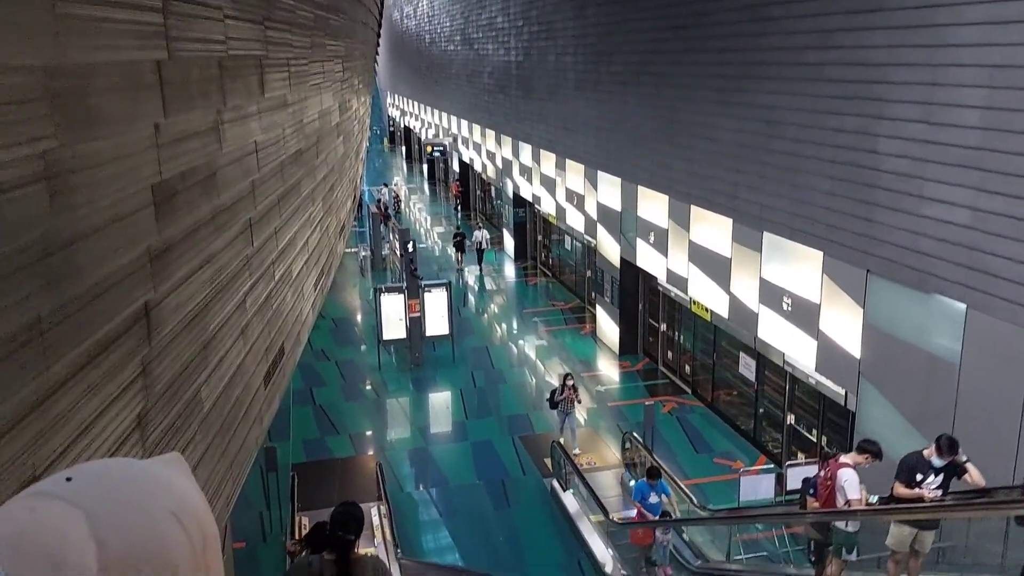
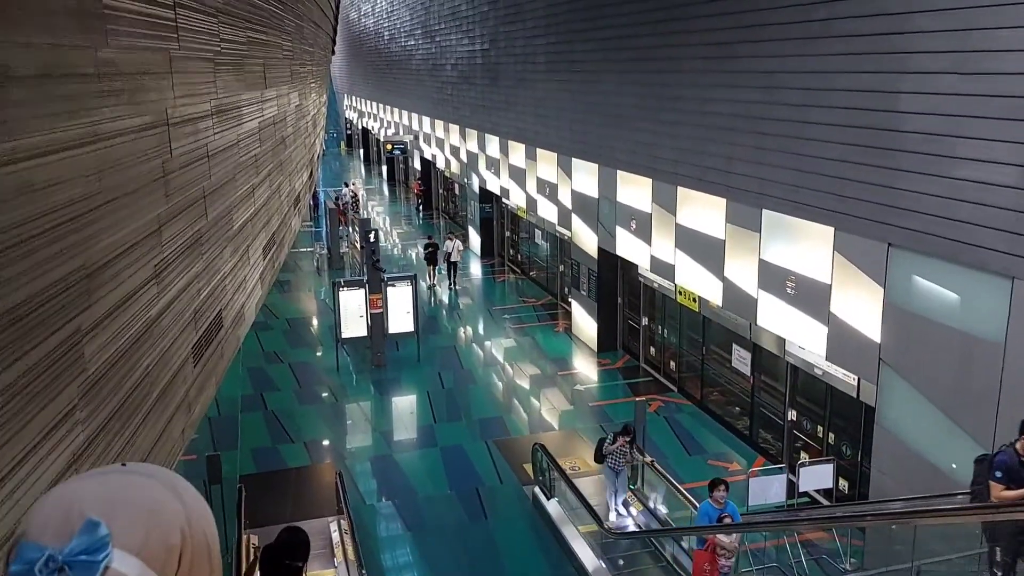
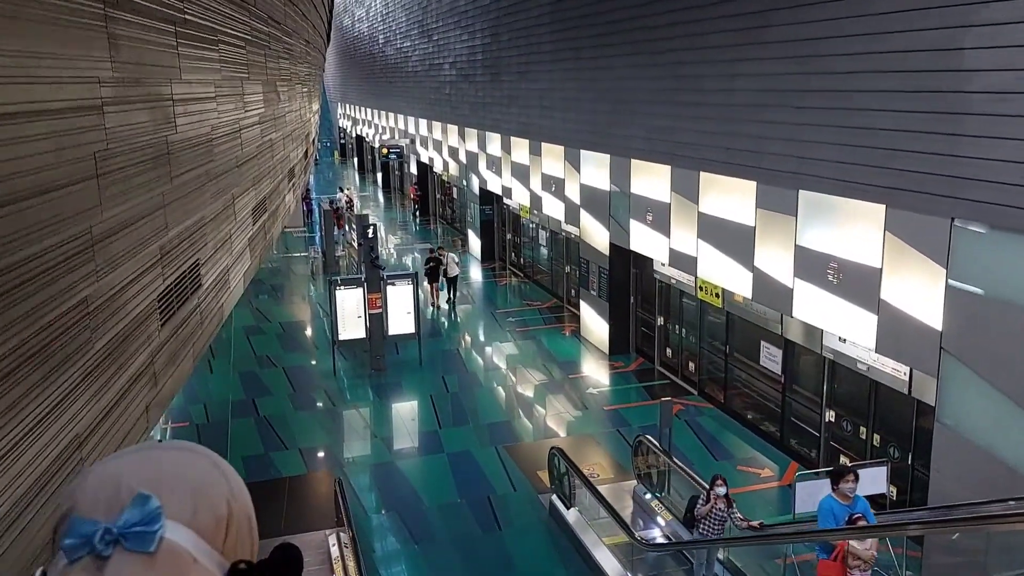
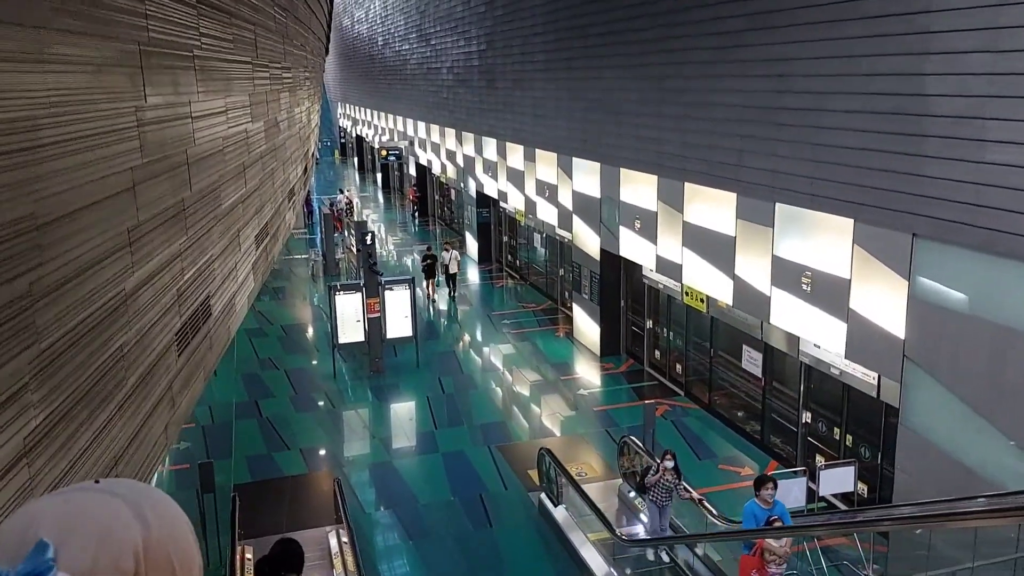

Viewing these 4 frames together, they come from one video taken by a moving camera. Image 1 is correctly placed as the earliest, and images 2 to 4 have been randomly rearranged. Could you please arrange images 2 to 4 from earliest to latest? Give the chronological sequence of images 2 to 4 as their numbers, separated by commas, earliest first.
2, 4, 3
